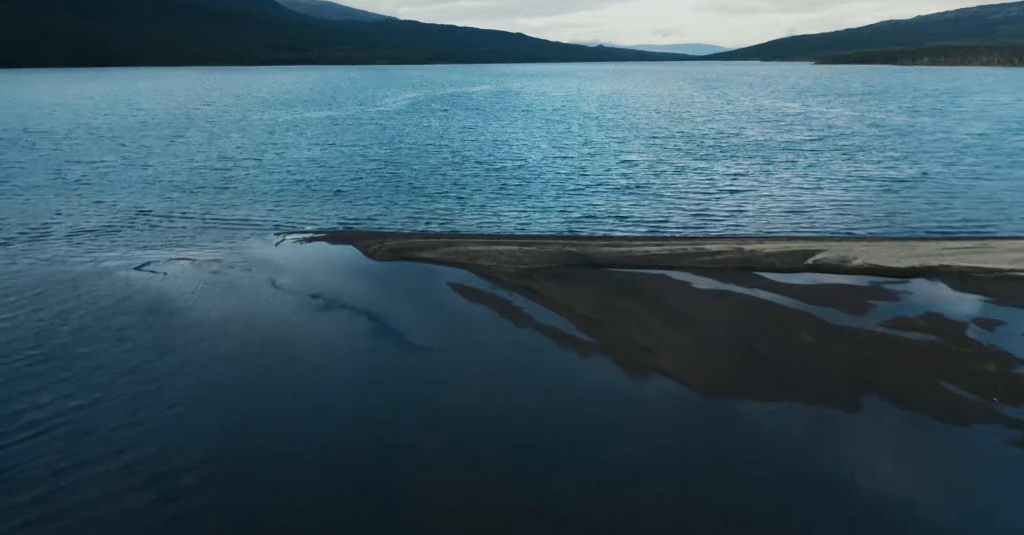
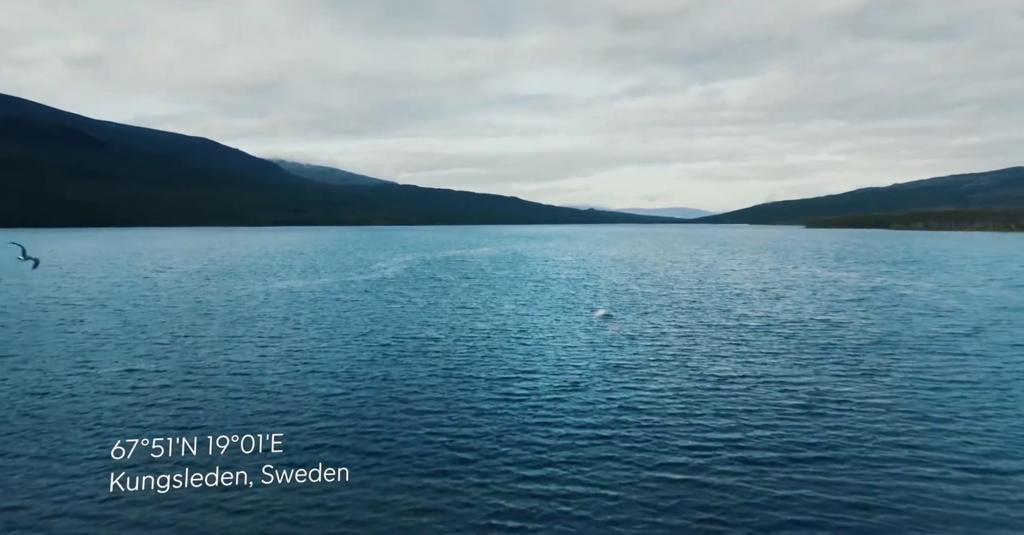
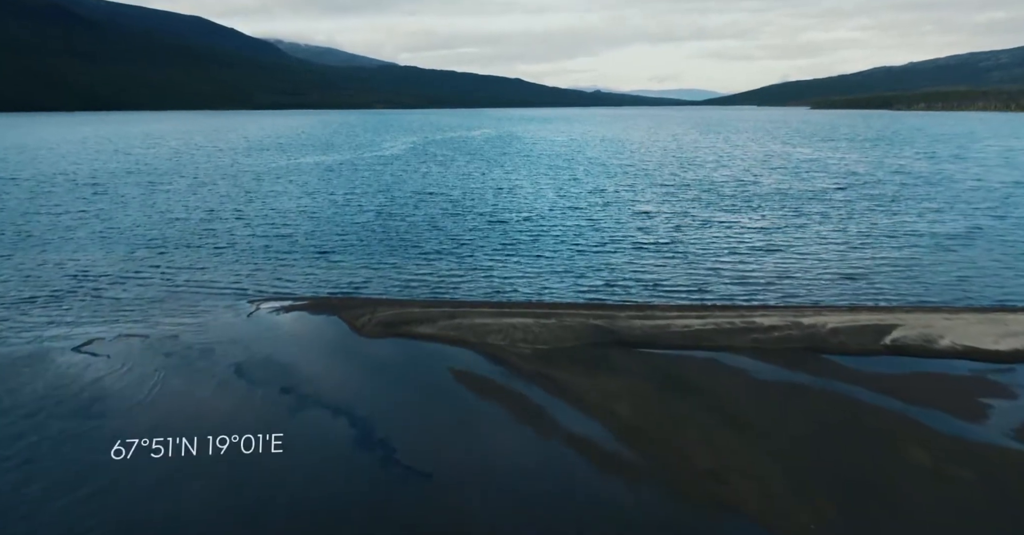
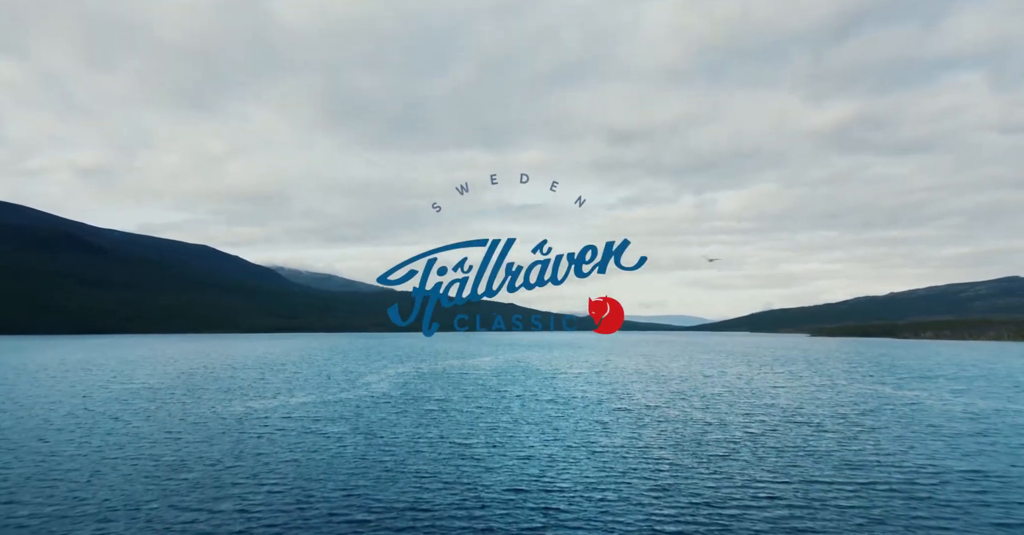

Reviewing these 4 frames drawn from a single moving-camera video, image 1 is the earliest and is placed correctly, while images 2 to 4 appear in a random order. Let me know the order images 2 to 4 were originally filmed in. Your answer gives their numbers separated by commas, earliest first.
3, 2, 4
